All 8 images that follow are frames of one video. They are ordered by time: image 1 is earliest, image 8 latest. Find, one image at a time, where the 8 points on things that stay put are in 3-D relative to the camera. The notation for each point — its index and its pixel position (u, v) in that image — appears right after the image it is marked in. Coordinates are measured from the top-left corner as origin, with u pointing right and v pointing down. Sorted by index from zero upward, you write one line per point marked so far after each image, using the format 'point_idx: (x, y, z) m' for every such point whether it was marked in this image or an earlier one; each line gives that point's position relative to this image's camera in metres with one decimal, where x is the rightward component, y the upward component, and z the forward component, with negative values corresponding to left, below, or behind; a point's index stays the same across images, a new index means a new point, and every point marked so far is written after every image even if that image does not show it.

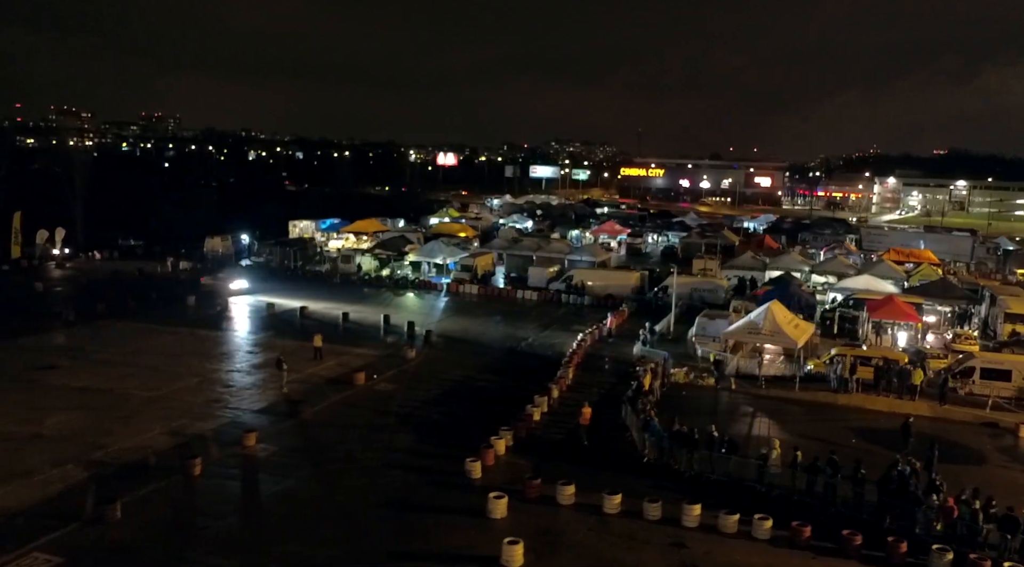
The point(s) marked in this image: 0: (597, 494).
0: (+1.4, -3.5, +15.2) m
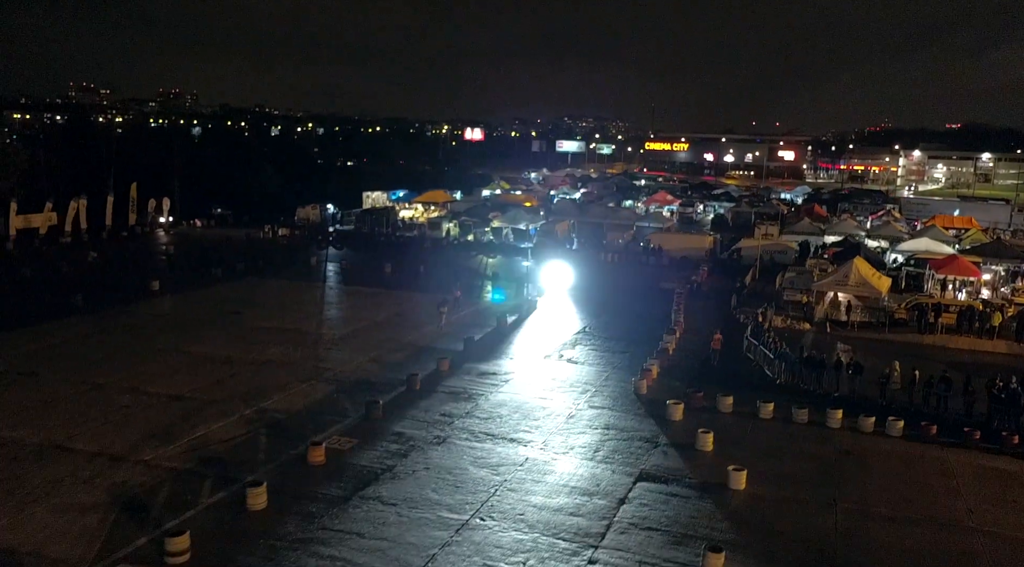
0: (+5.0, -2.4, +18.5) m
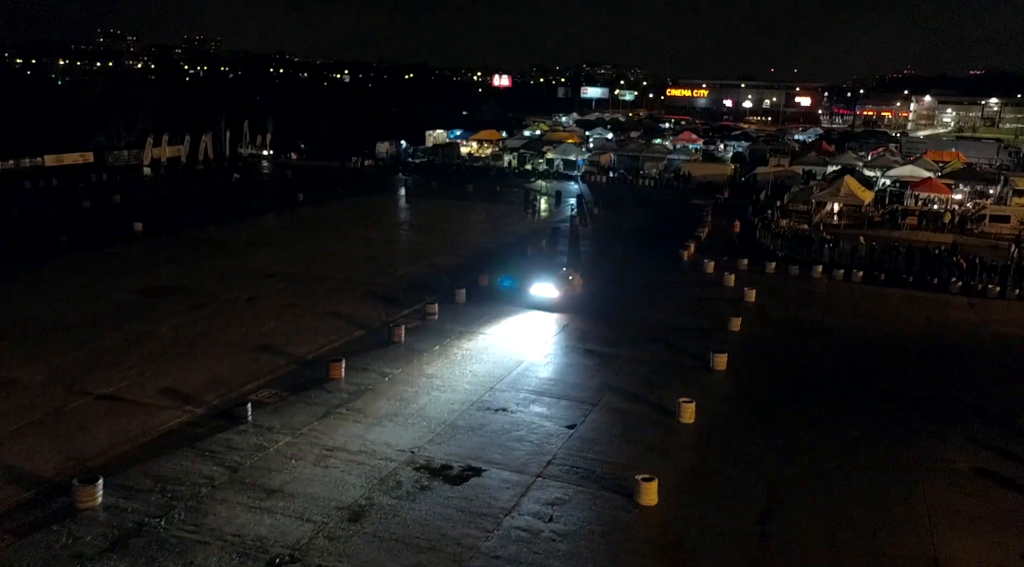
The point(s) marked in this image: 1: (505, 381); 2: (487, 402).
0: (+7.5, +0.6, +26.9) m
1: (-0.2, -1.7, +15.8) m
2: (-0.5, -1.9, +14.7) m
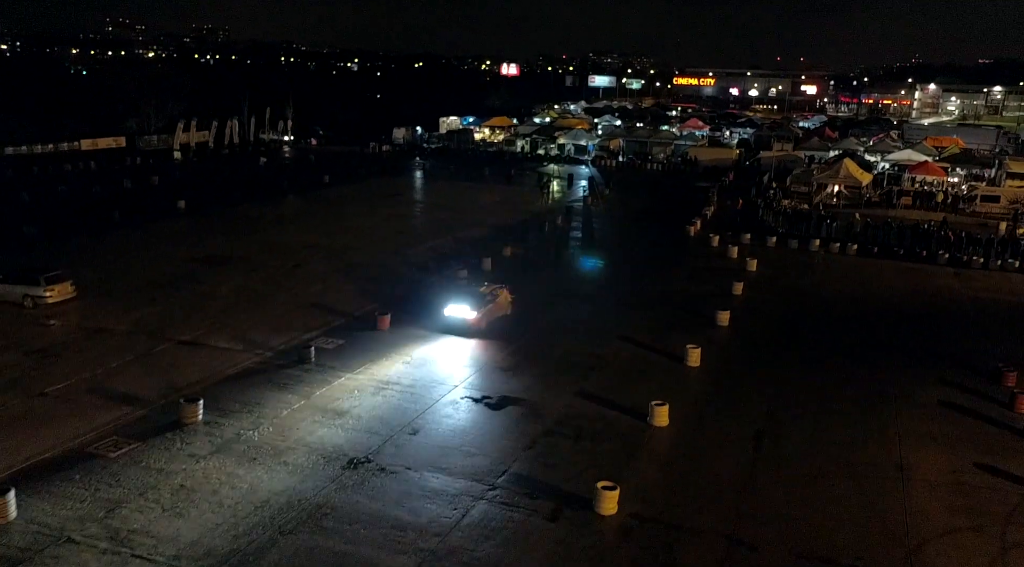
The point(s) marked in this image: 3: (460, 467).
0: (+8.0, +1.4, +28.8) m
1: (+0.3, -1.0, +17.8) m
2: (0.0, -1.2, +16.7) m
3: (-0.7, -2.3, +11.5) m
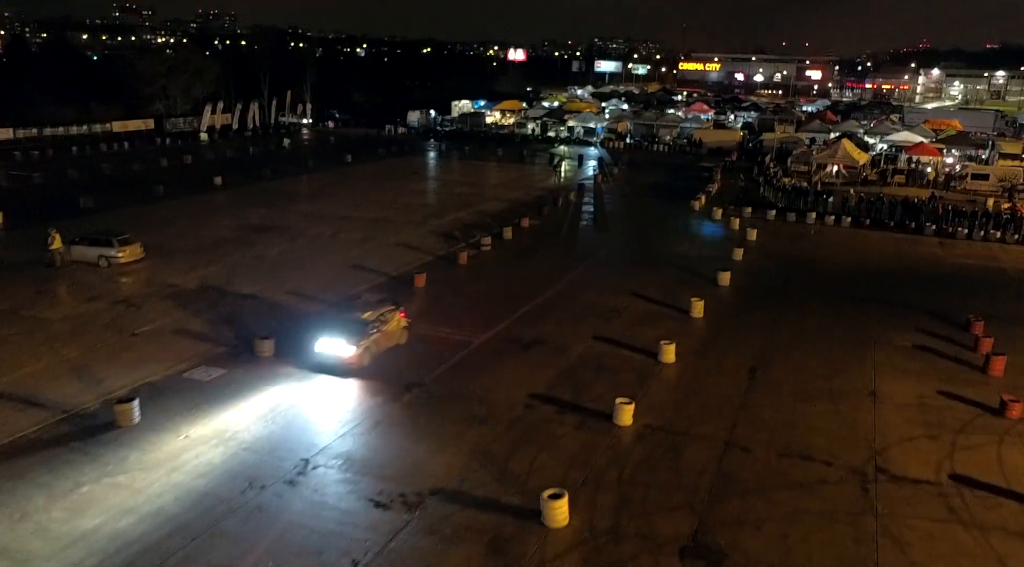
0: (+8.6, +2.4, +30.8) m
1: (+0.8, -0.2, +19.8) m
2: (+0.5, -0.4, +18.8) m
3: (-0.3, -1.6, +13.6) m
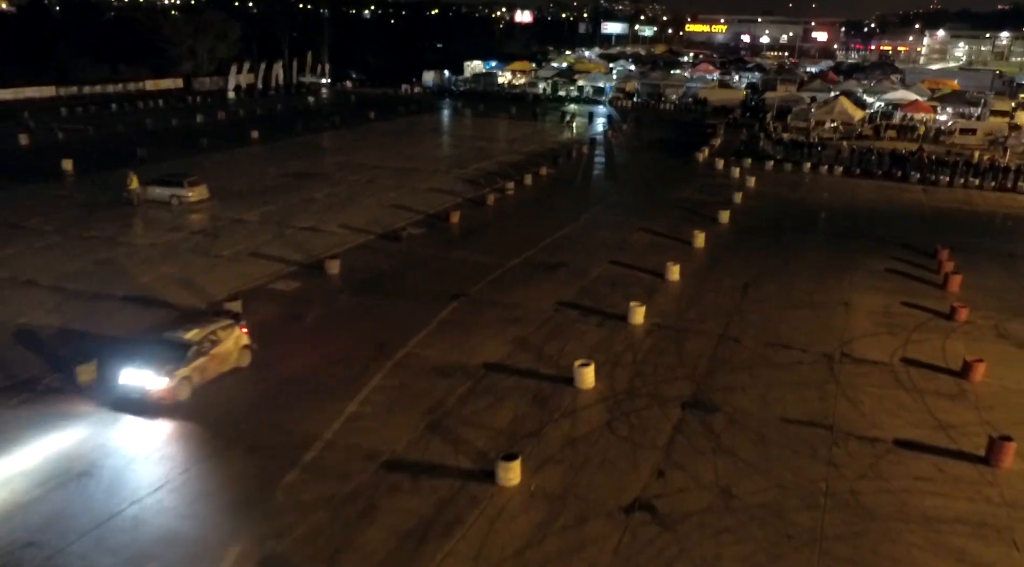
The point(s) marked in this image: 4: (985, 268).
0: (+9.2, +4.4, +33.2) m
1: (+1.4, +1.4, +22.4) m
2: (+1.1, +1.1, +21.3) m
3: (+0.3, -0.3, +16.3) m
4: (+10.0, +0.3, +19.0) m
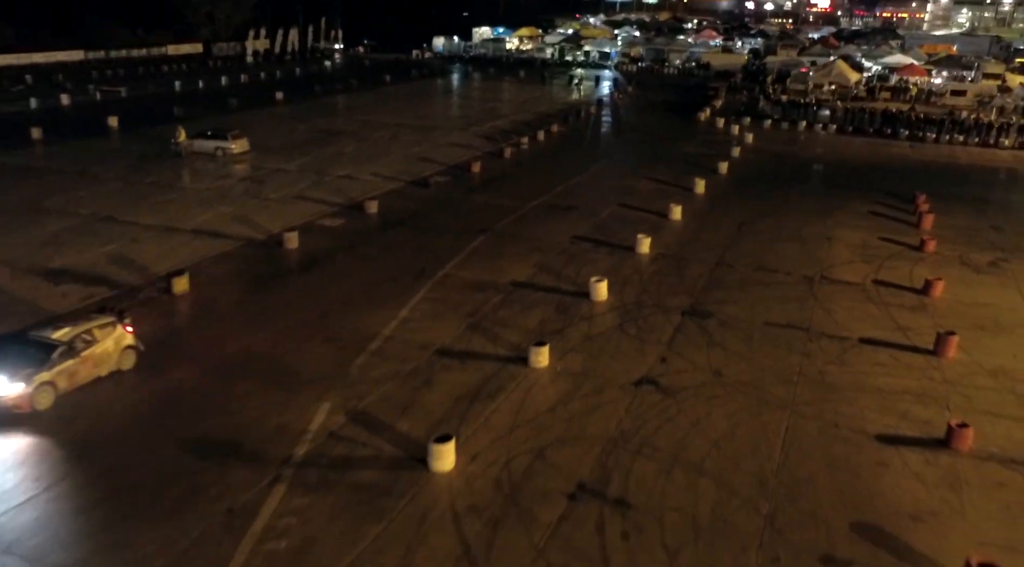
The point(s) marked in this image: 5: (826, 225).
0: (+9.7, +6.3, +35.1) m
1: (+1.8, +2.9, +24.4) m
2: (+1.5, +2.6, +23.4) m
3: (+0.7, +1.0, +18.4) m
4: (+10.4, +1.7, +21.1) m
5: (+6.9, +1.3, +19.7) m
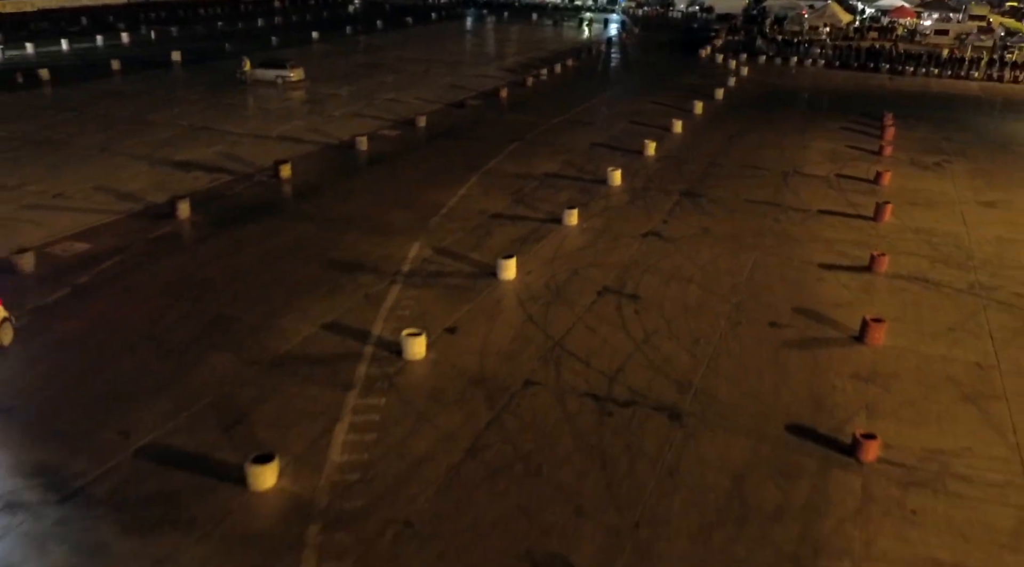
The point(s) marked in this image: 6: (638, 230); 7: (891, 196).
0: (+10.4, +9.6, +38.4) m
1: (+2.5, +5.7, +28.0) m
2: (+2.2, +5.3, +26.9) m
3: (+1.4, +3.5, +22.0) m
4: (+11.1, +4.3, +24.6) m
5: (+7.5, +3.8, +23.3) m
6: (+2.2, +0.9, +15.5) m
7: (+7.6, +1.7, +18.0) m
